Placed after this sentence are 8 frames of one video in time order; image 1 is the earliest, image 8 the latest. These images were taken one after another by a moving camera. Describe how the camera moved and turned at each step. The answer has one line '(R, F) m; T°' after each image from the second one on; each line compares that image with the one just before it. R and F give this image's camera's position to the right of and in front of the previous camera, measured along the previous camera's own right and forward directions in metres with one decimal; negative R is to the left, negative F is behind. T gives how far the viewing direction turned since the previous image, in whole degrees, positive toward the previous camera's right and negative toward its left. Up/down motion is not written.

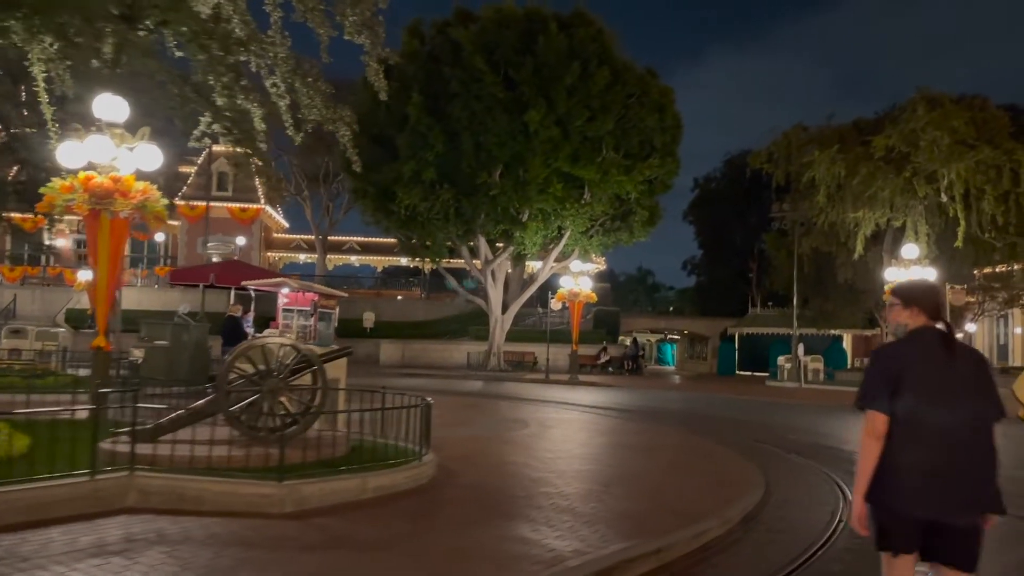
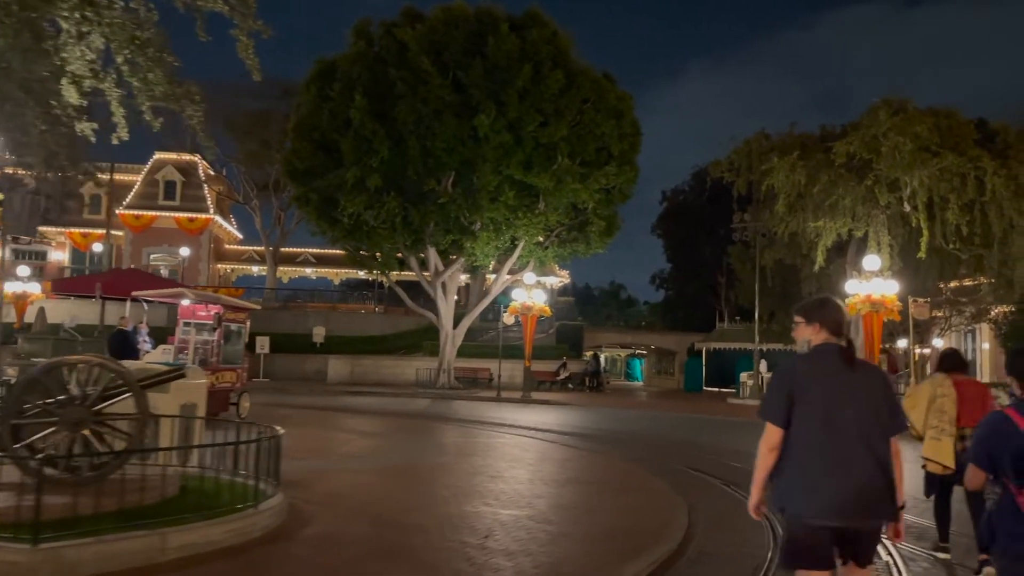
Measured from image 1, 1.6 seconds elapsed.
(+1.2, +1.7) m; +2°
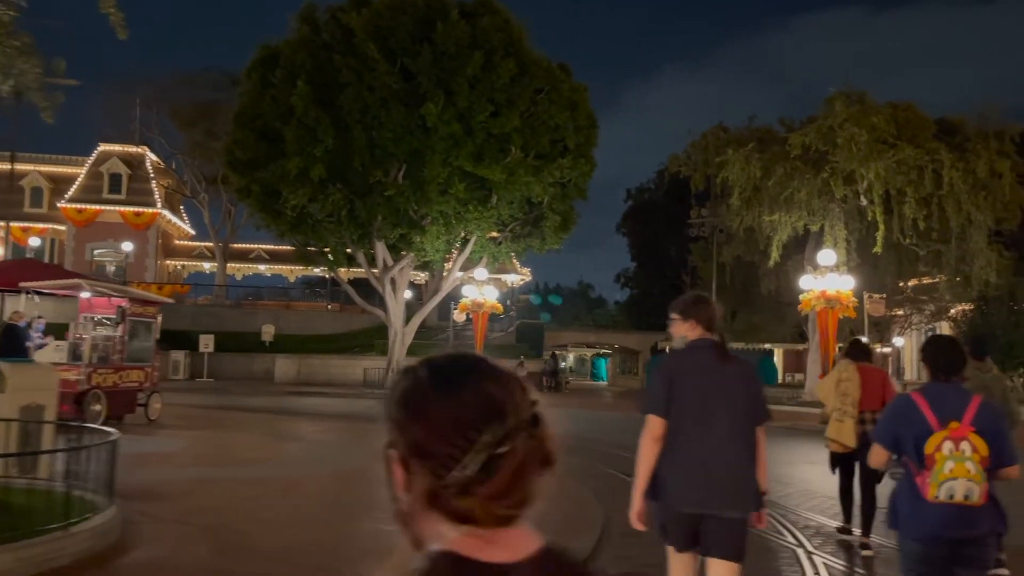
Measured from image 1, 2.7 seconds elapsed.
(+0.9, +1.2) m; +2°
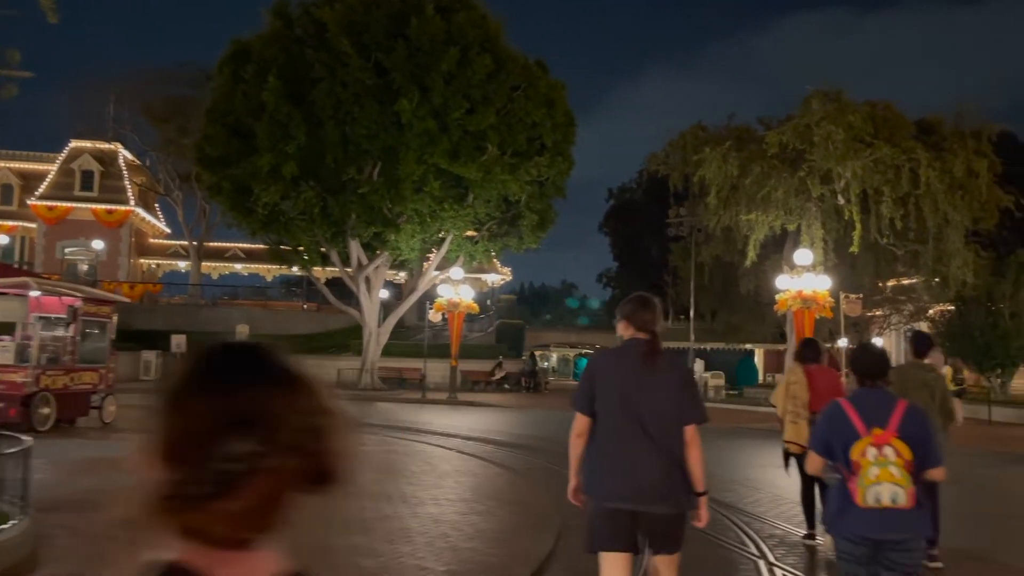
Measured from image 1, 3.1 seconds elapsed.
(+0.4, +0.4) m; +1°
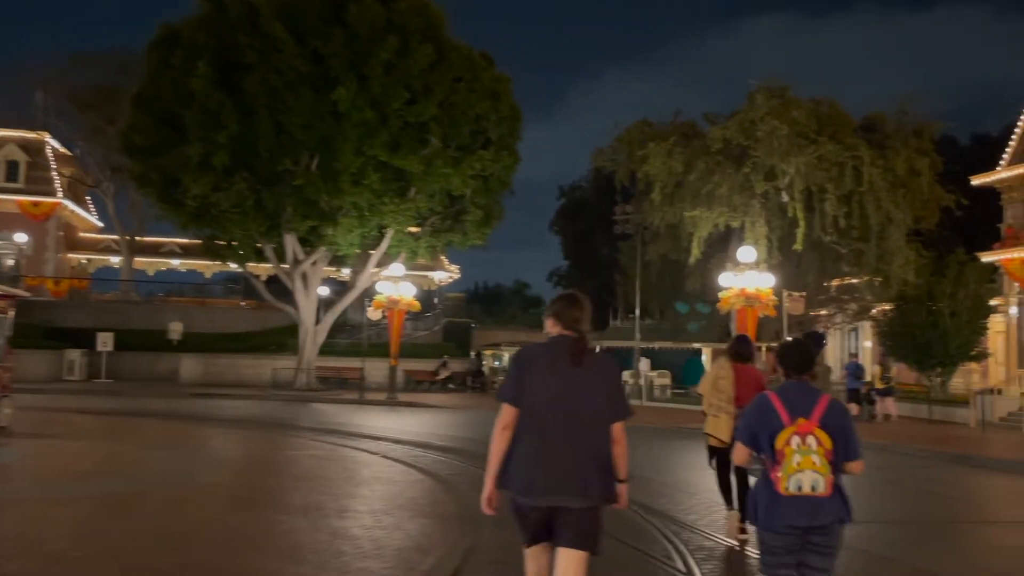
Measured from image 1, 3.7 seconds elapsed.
(+0.5, +0.8) m; +3°
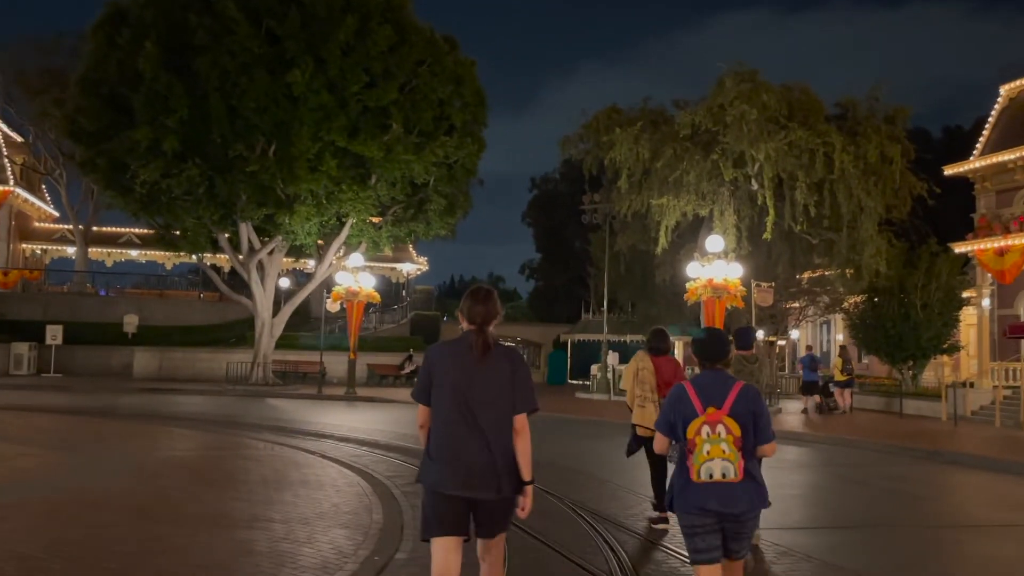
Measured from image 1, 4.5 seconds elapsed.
(+0.5, +1.0) m; +2°
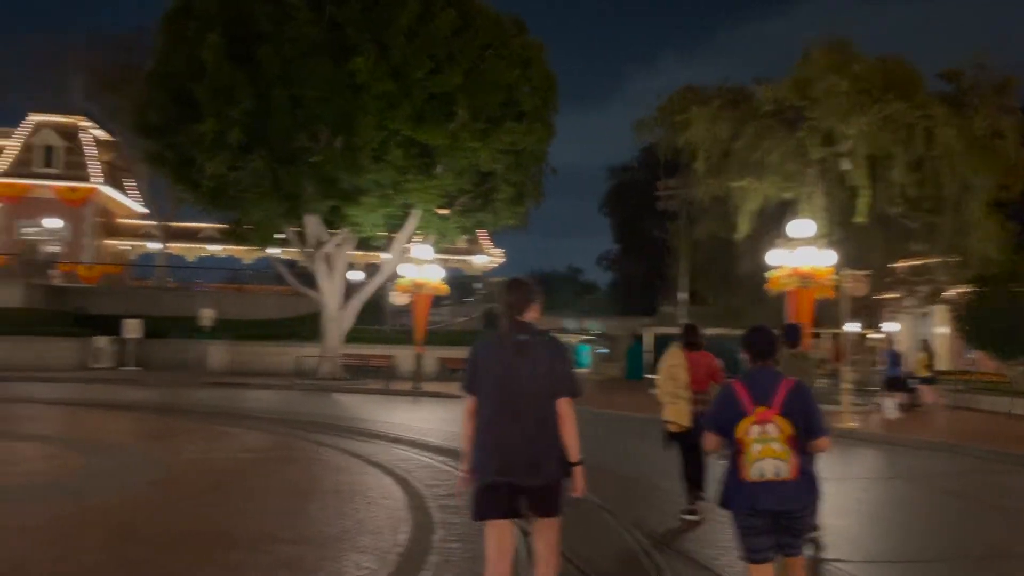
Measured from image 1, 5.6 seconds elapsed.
(+0.4, +1.3) m; -6°
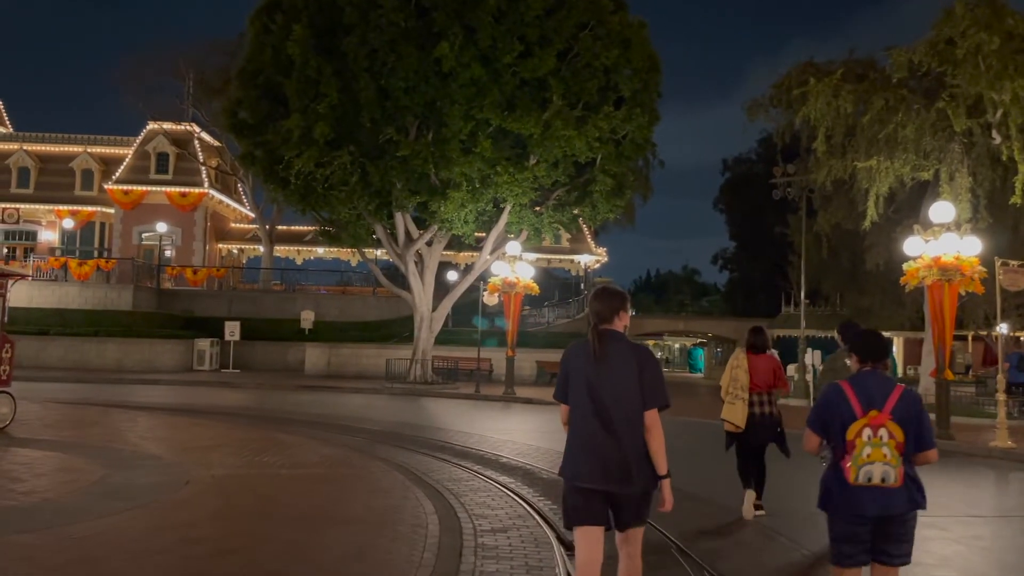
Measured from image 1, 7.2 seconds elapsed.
(+0.6, +2.0) m; -8°
